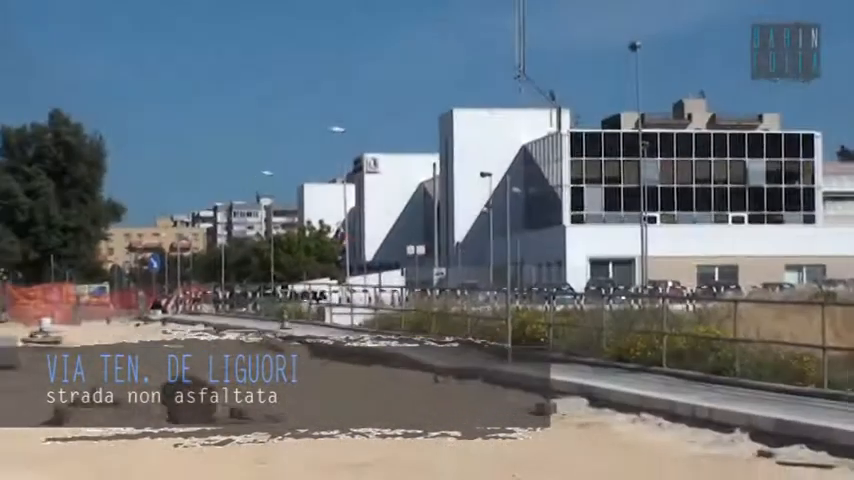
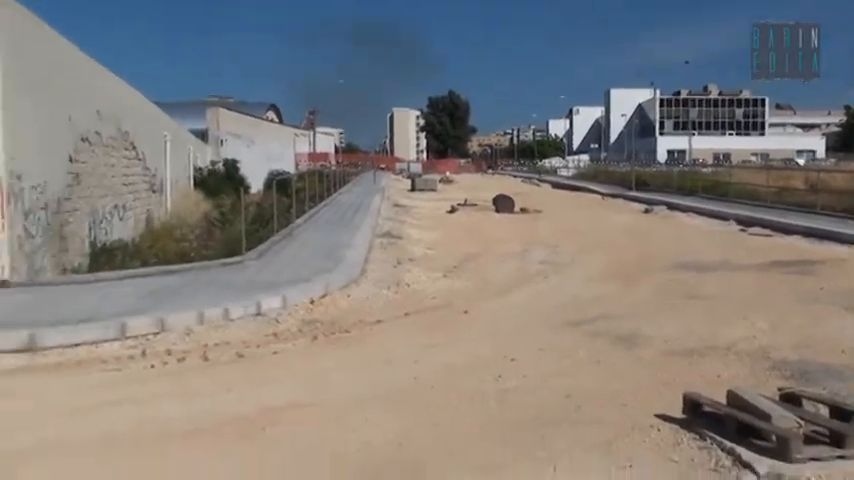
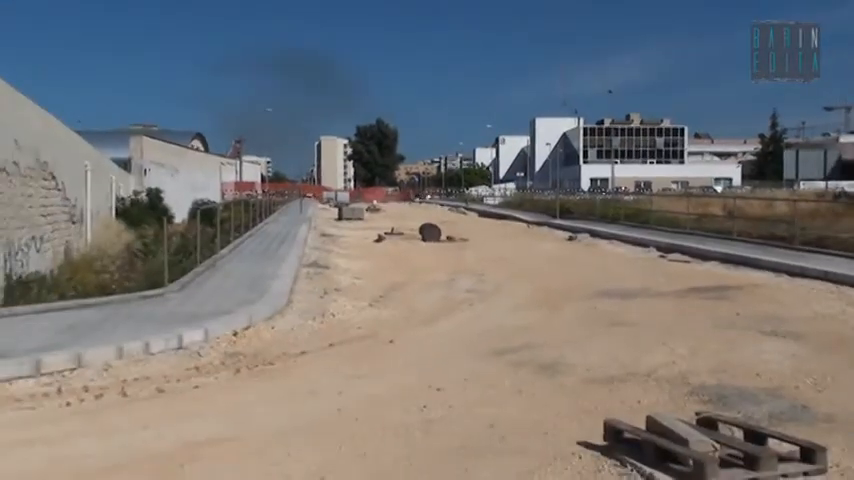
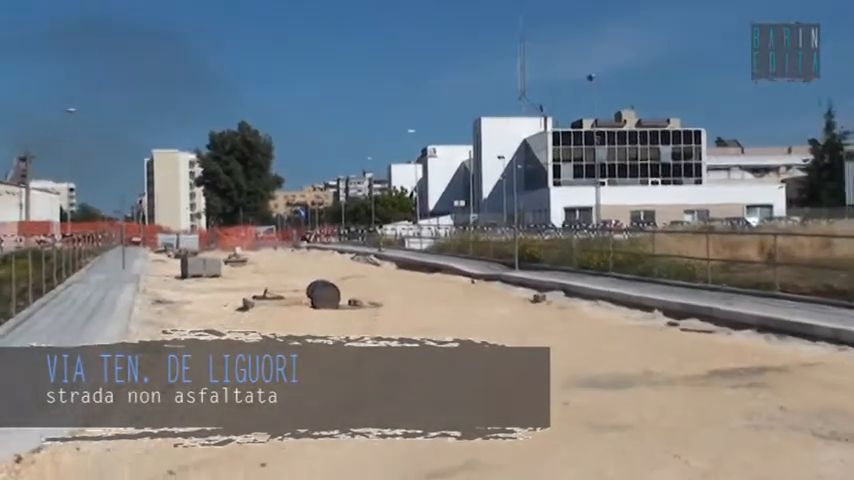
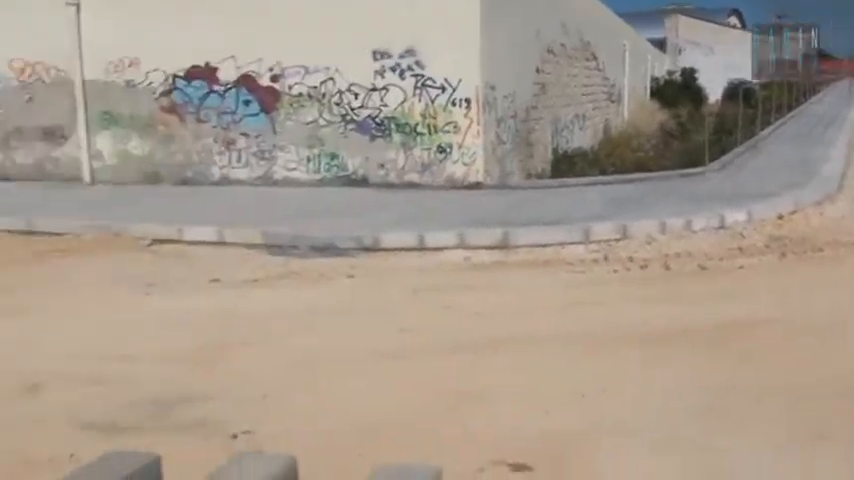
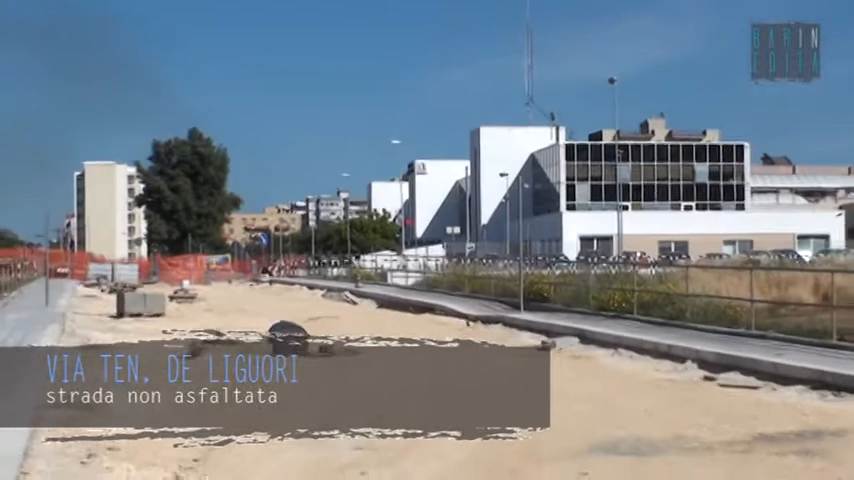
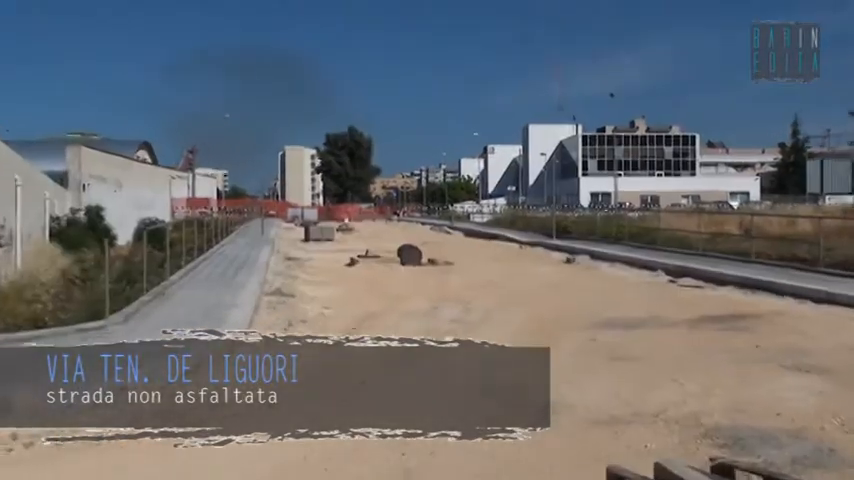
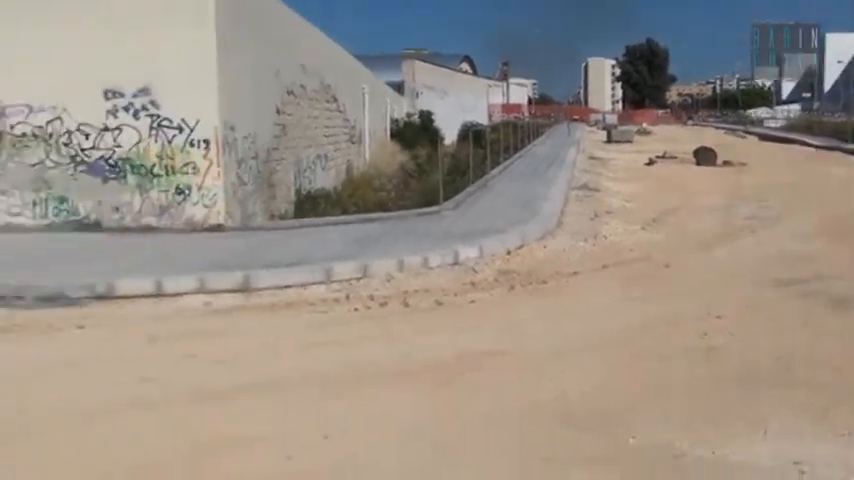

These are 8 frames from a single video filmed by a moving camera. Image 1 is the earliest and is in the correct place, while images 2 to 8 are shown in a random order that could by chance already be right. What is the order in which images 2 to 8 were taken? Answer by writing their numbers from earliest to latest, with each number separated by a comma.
6, 4, 7, 3, 2, 8, 5
